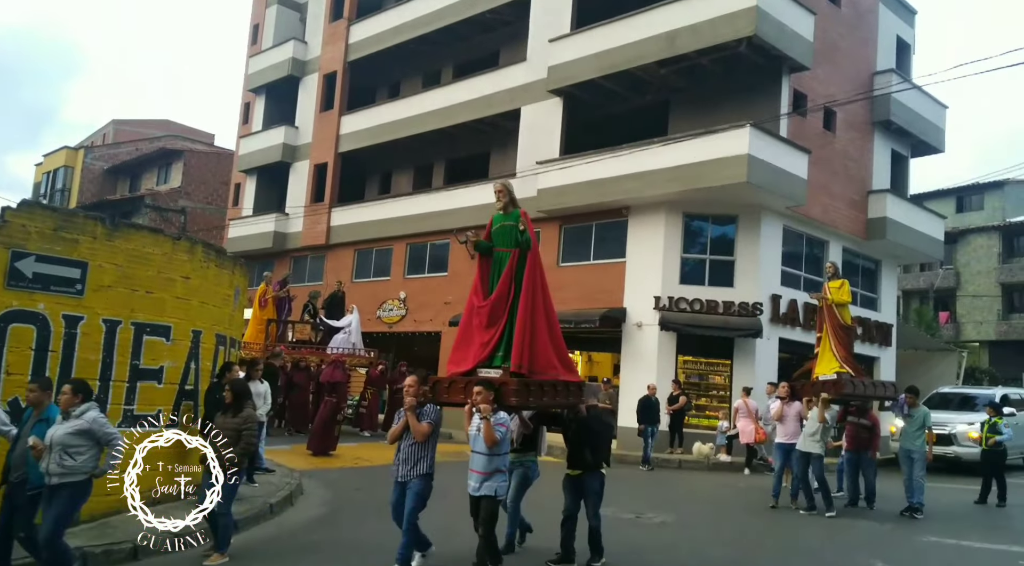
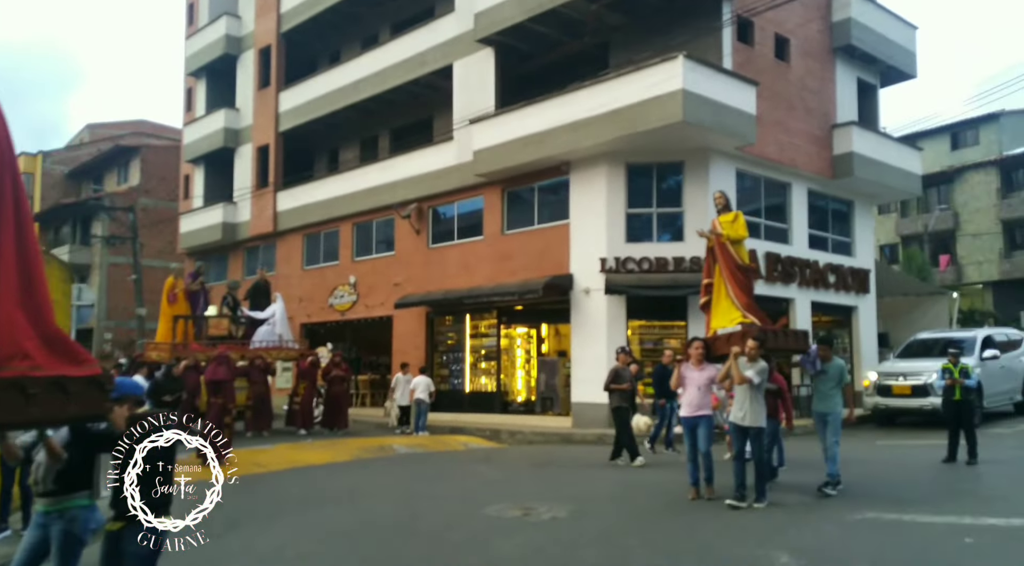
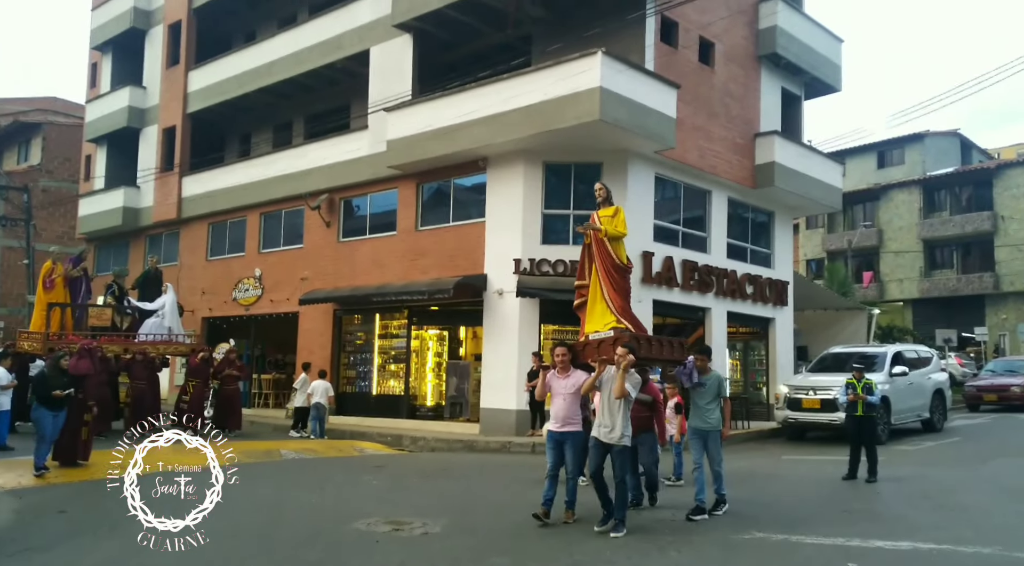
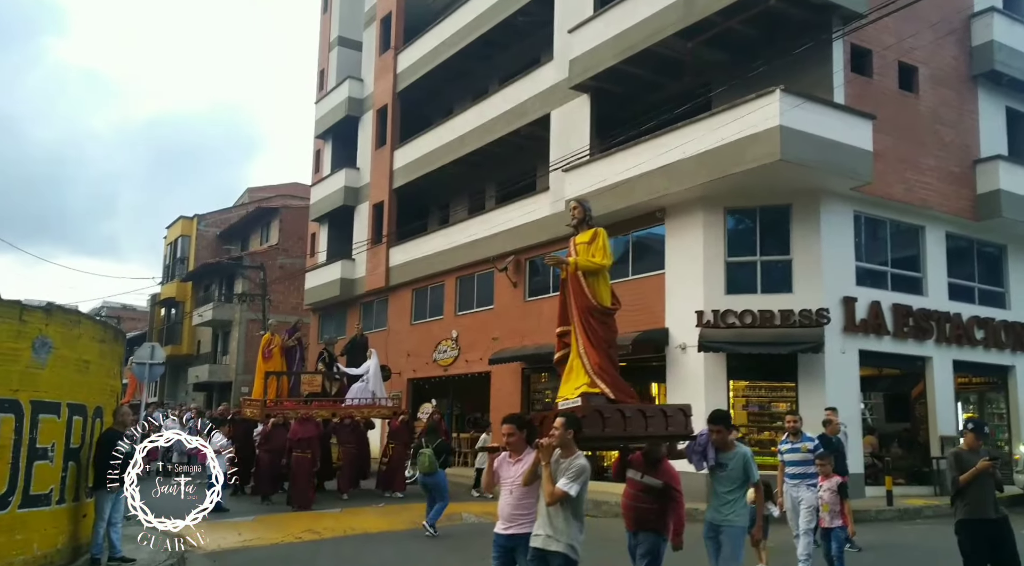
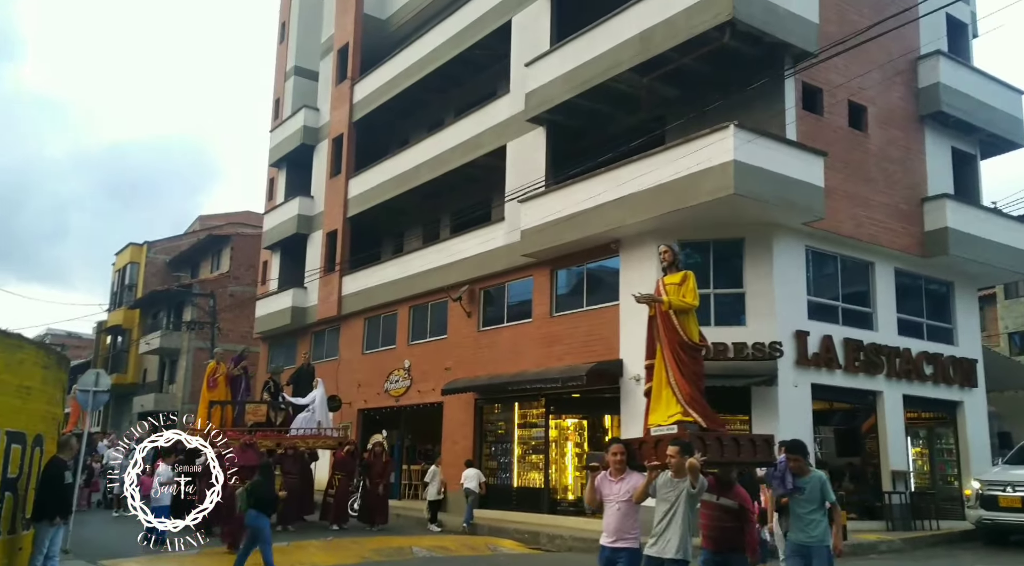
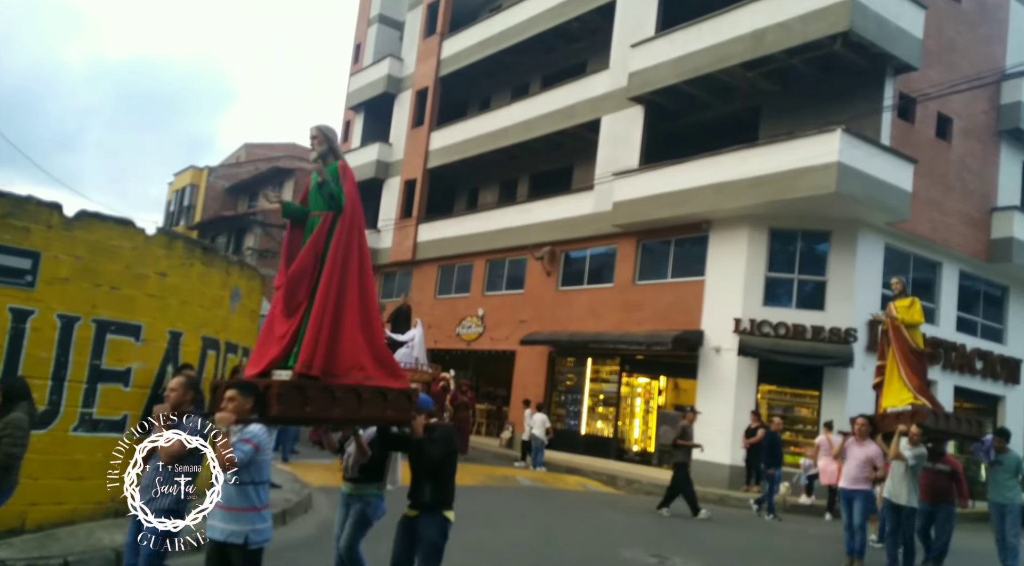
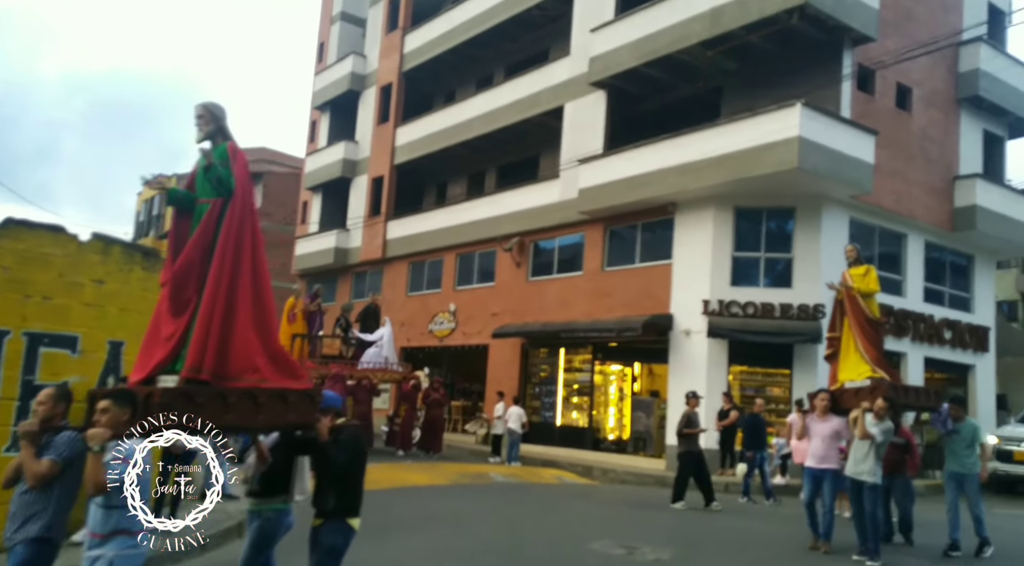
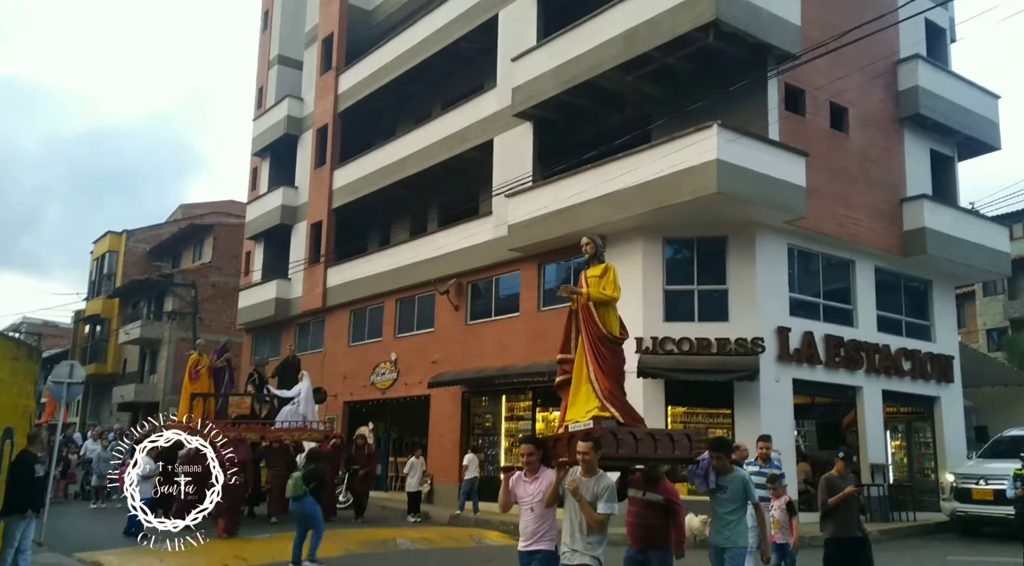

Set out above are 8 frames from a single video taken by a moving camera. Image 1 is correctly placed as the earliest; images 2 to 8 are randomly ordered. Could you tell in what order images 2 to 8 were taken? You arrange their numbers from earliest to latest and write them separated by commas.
6, 7, 2, 3, 5, 8, 4
